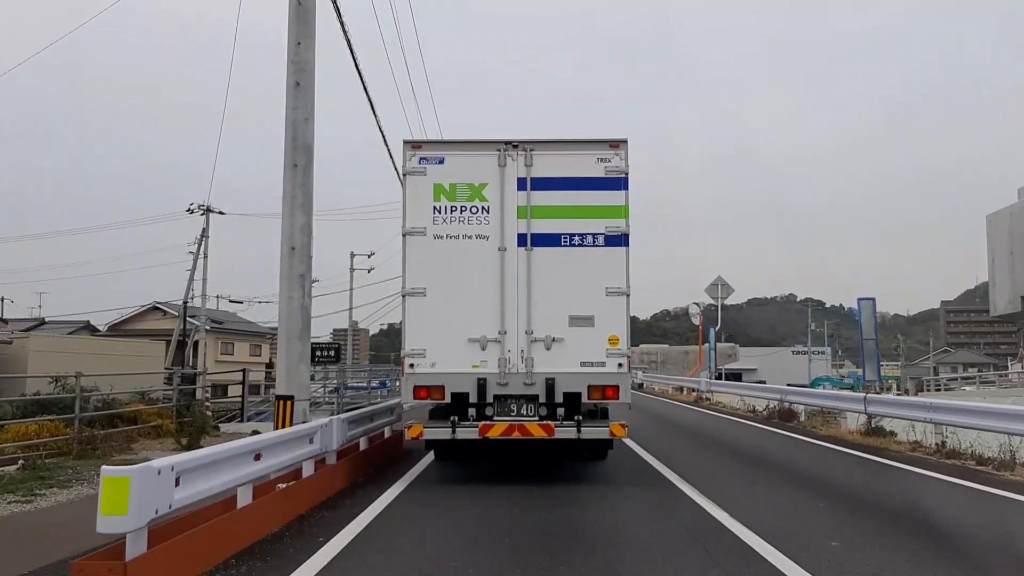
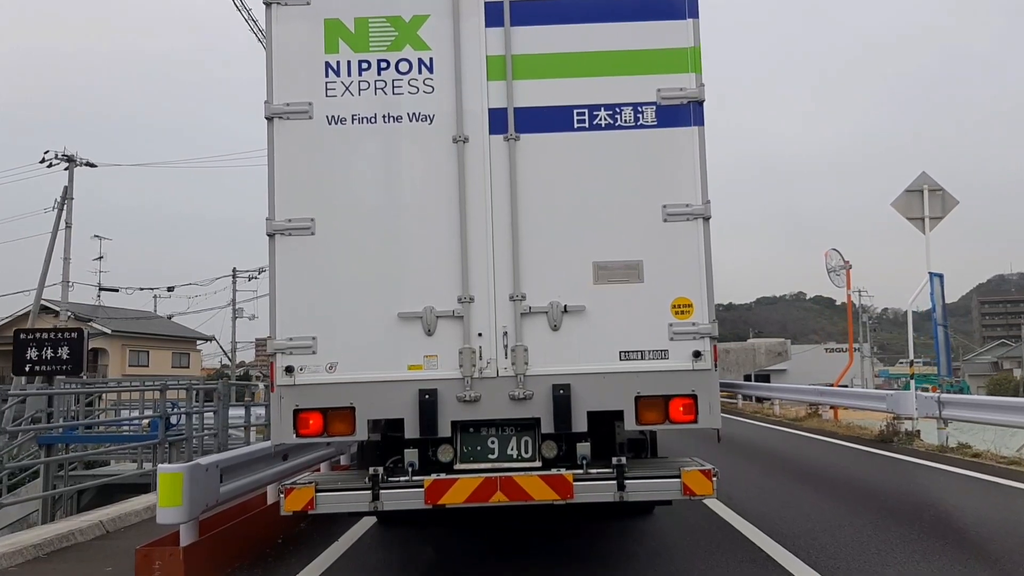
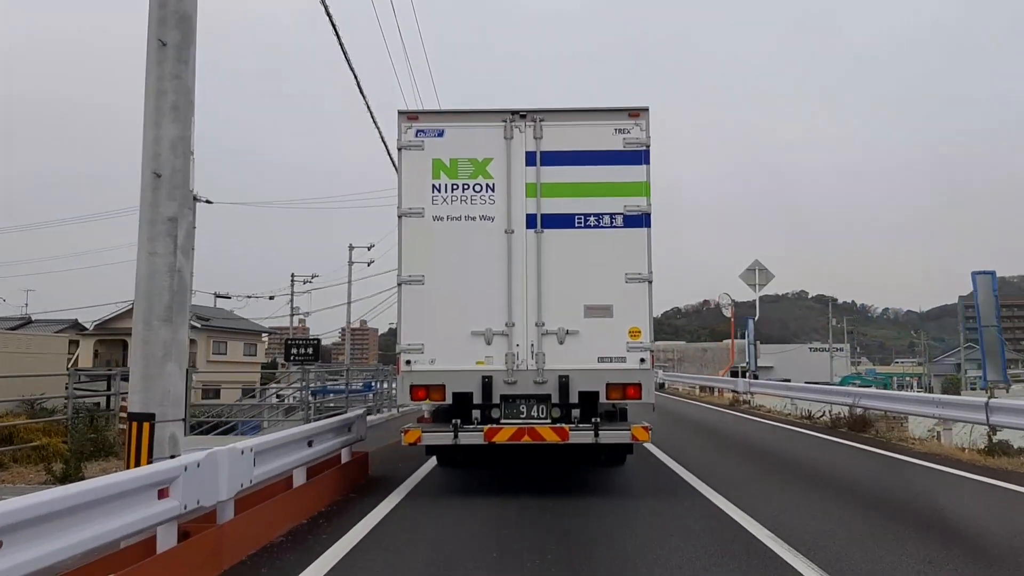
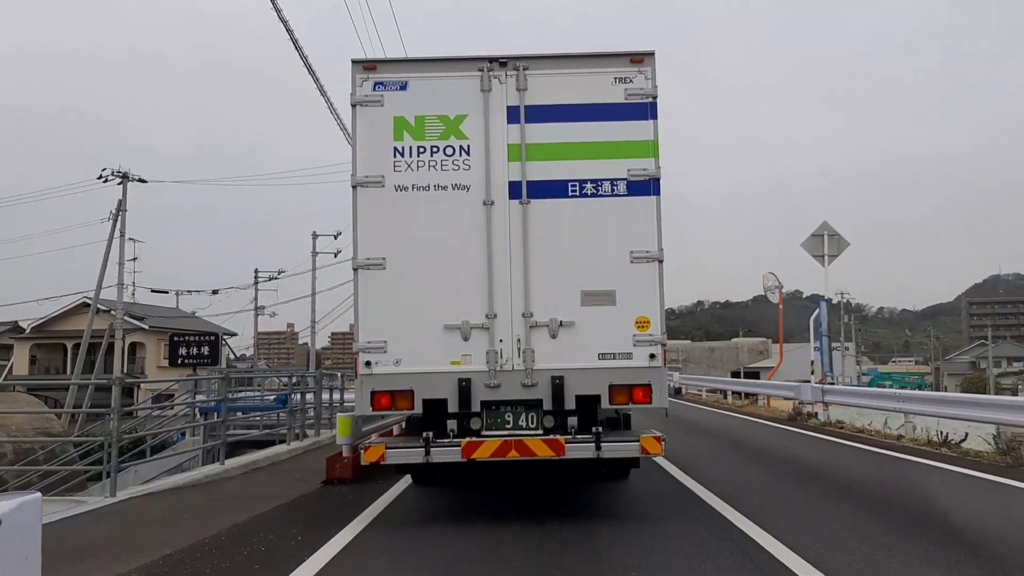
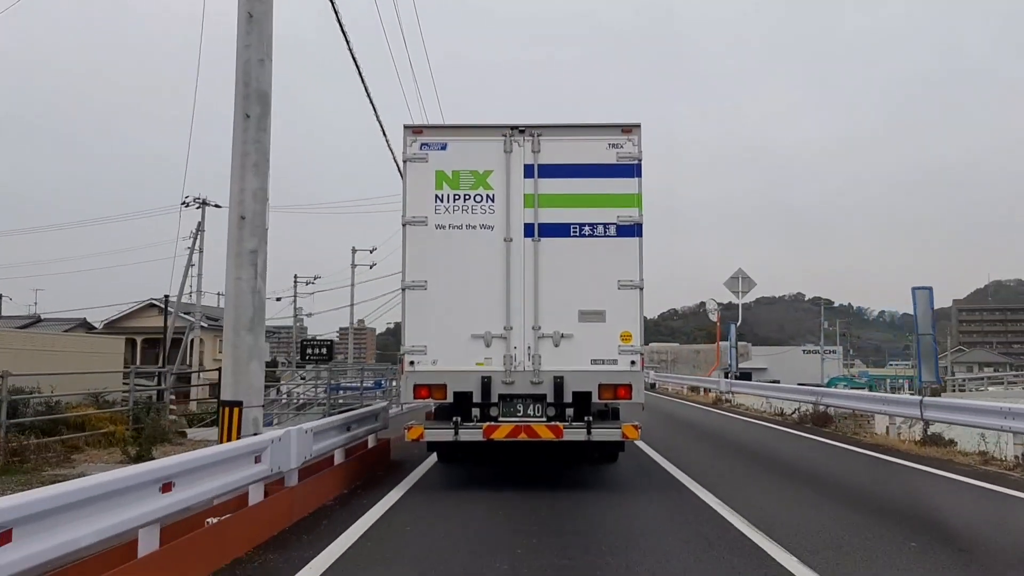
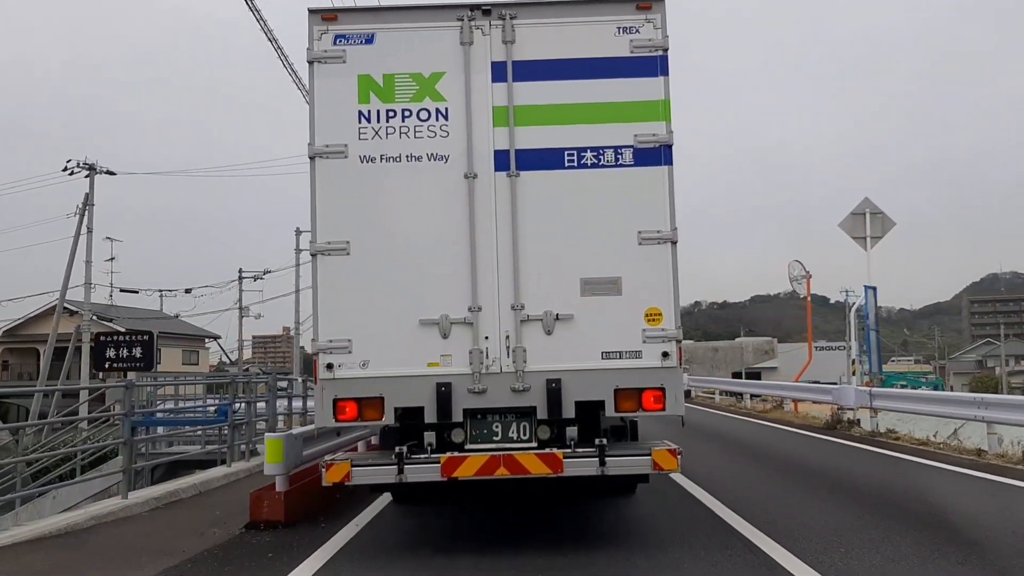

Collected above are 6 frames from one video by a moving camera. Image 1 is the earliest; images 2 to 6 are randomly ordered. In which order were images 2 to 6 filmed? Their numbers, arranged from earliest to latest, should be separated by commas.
5, 3, 4, 6, 2
